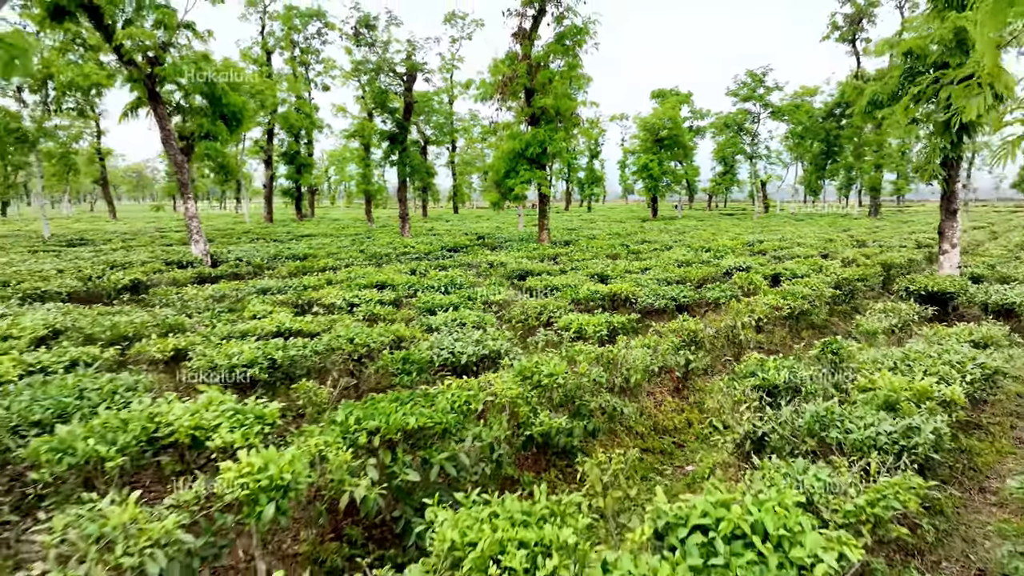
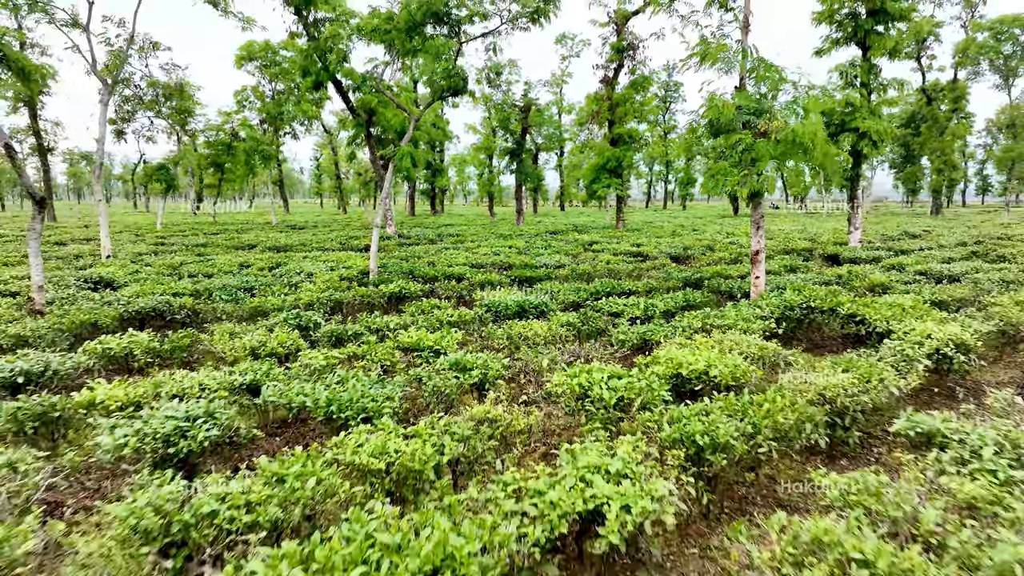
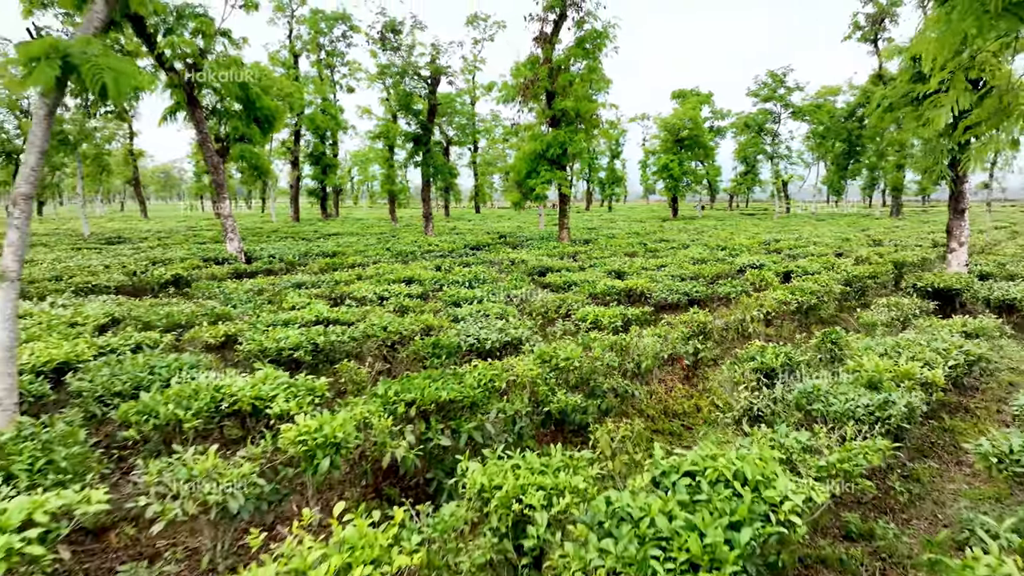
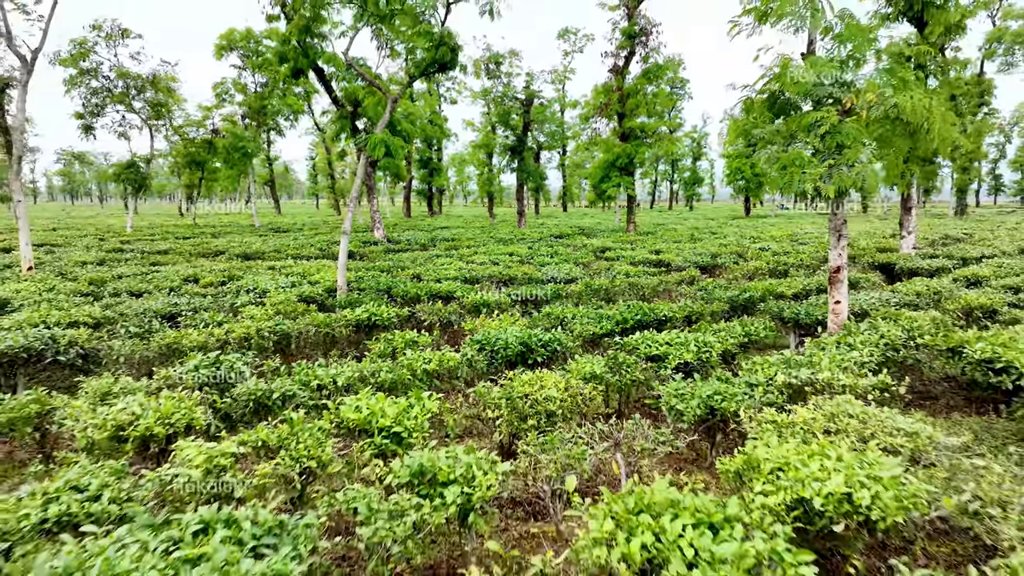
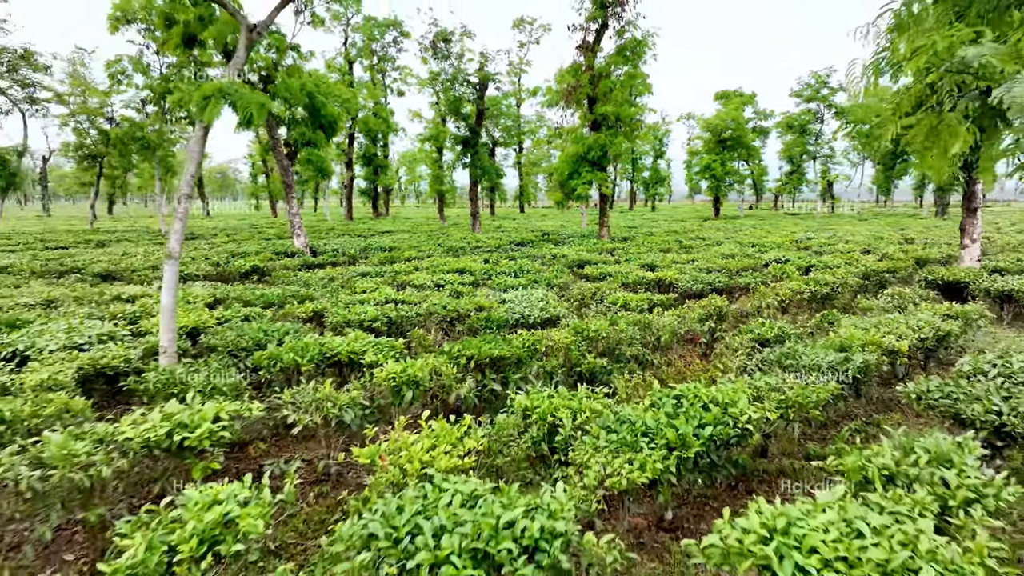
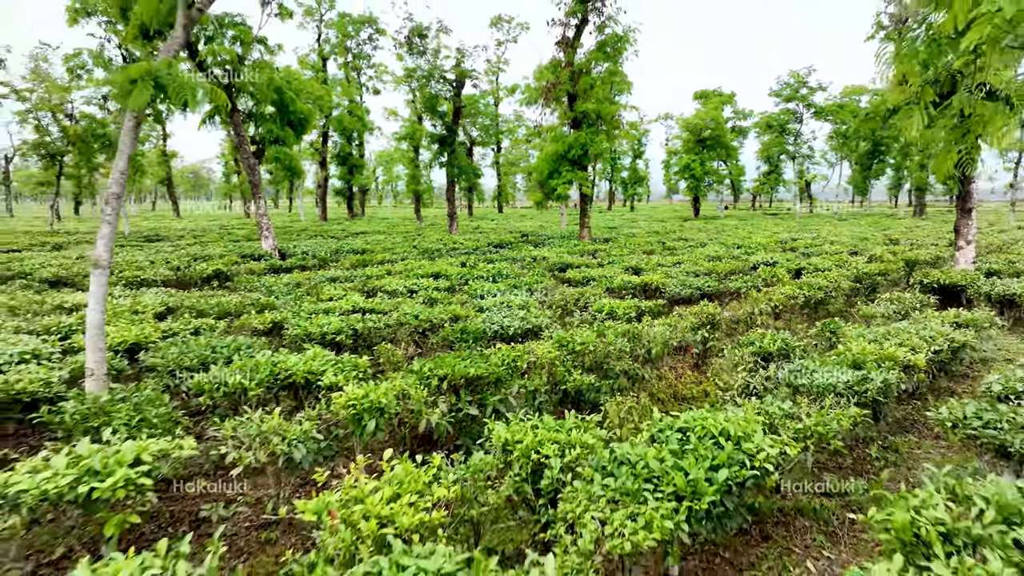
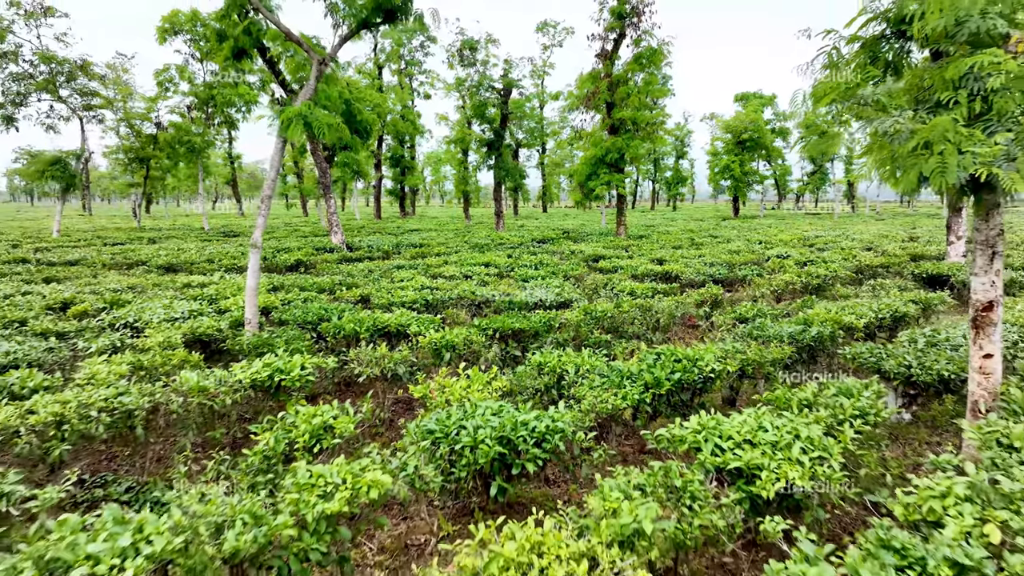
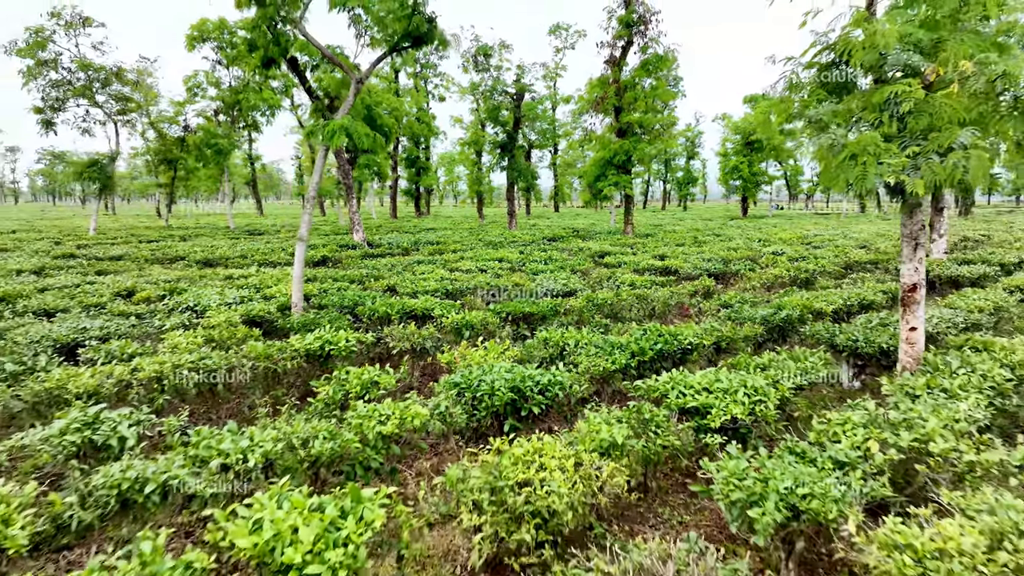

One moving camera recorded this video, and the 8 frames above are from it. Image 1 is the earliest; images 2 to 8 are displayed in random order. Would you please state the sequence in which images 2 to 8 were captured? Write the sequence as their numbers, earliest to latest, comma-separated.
3, 6, 5, 7, 8, 4, 2
